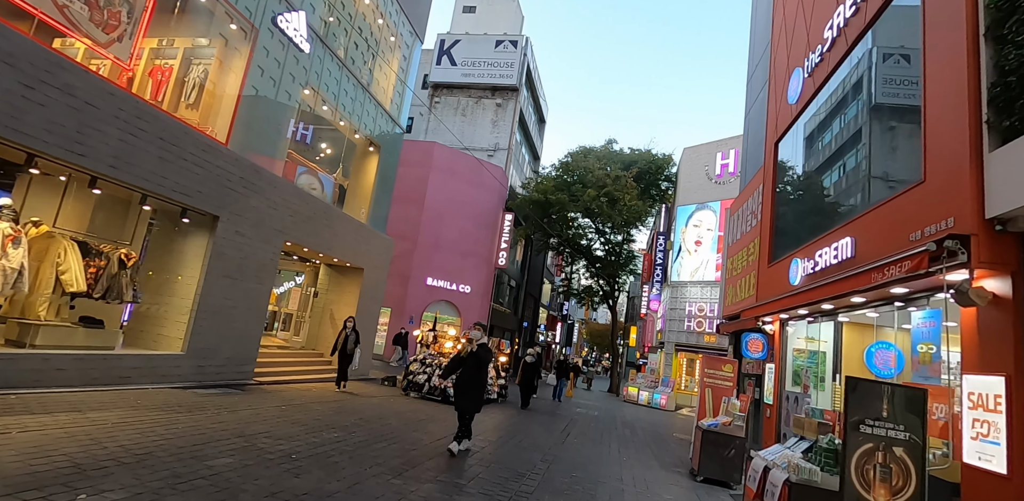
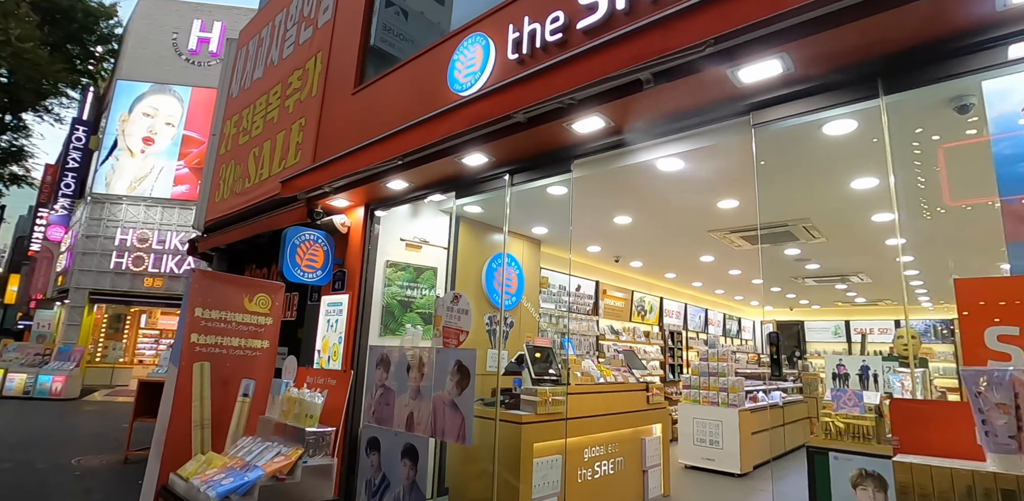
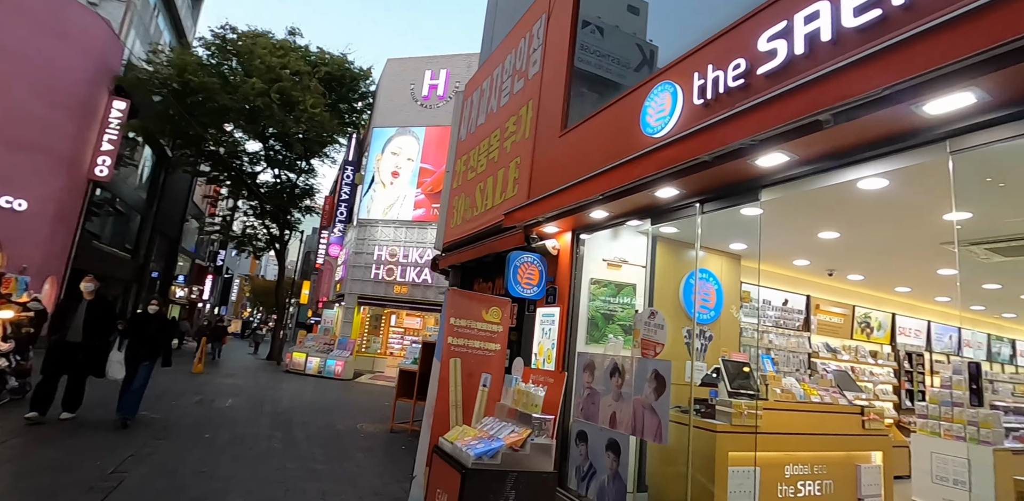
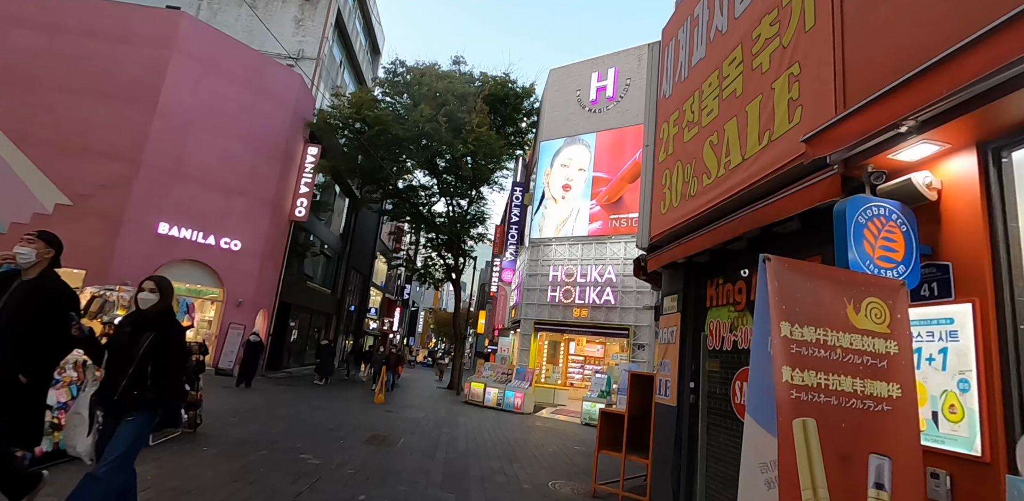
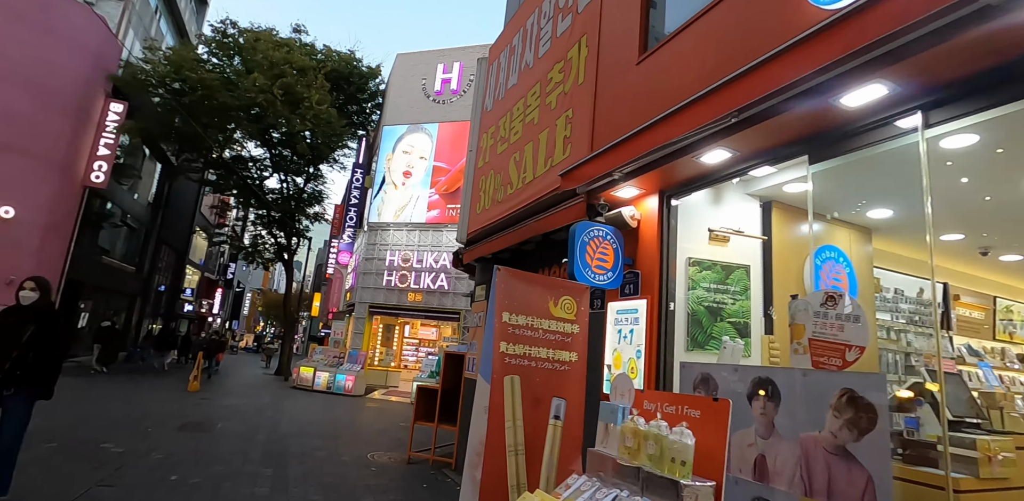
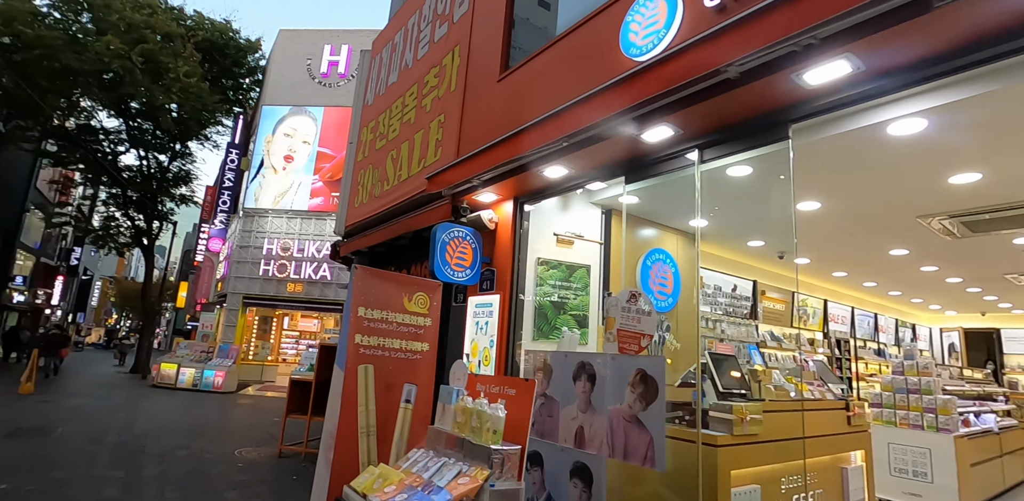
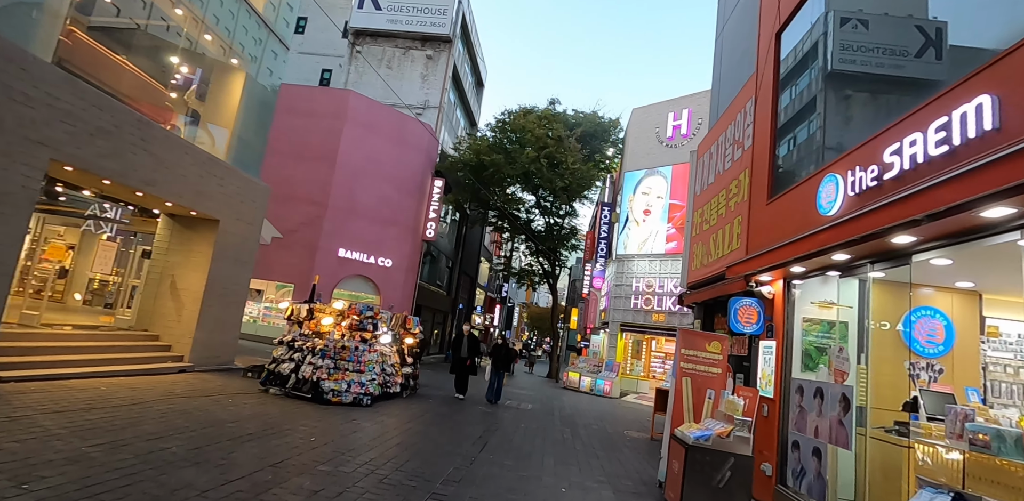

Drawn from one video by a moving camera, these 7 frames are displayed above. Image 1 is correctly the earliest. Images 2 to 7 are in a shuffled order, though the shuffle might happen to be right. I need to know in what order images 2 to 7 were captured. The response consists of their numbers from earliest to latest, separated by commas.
7, 3, 2, 6, 5, 4
